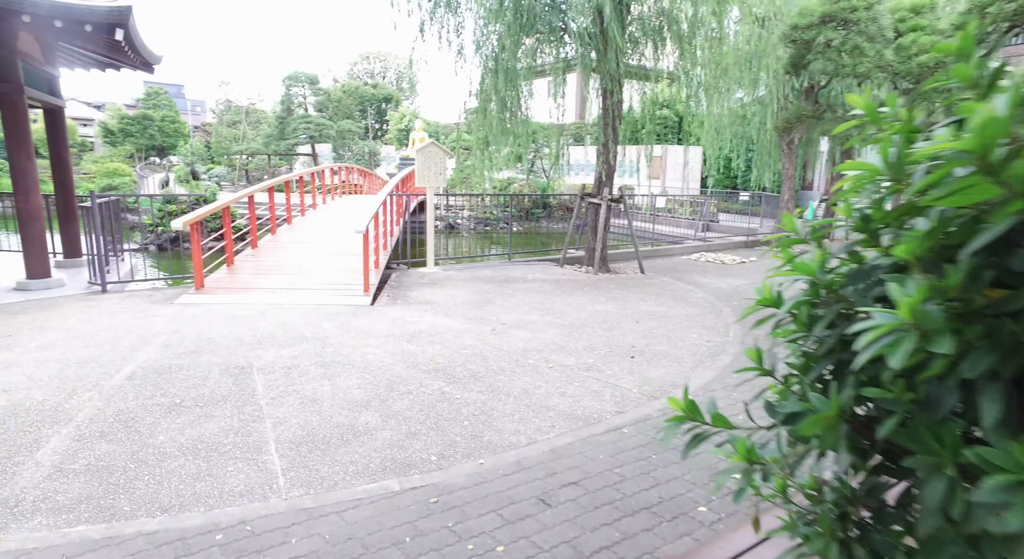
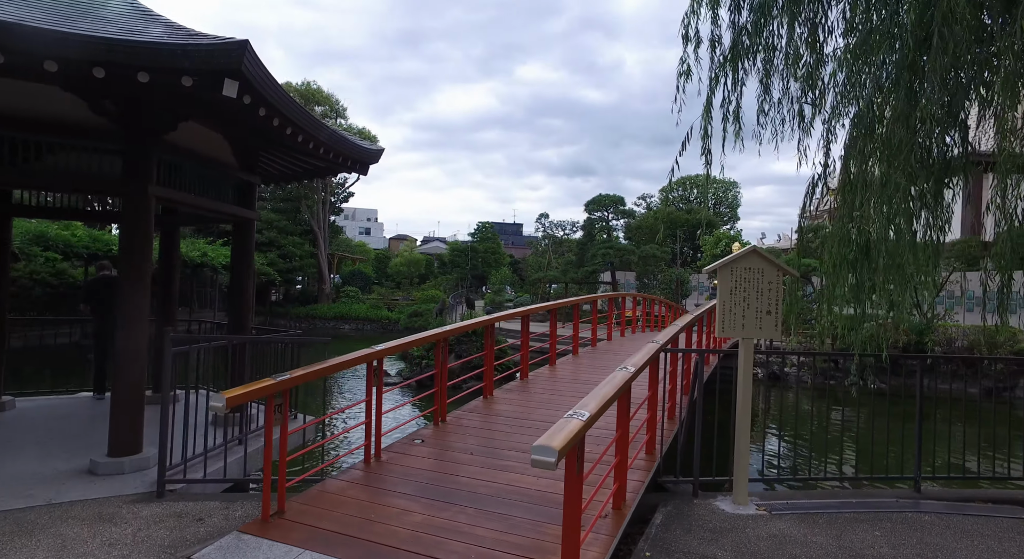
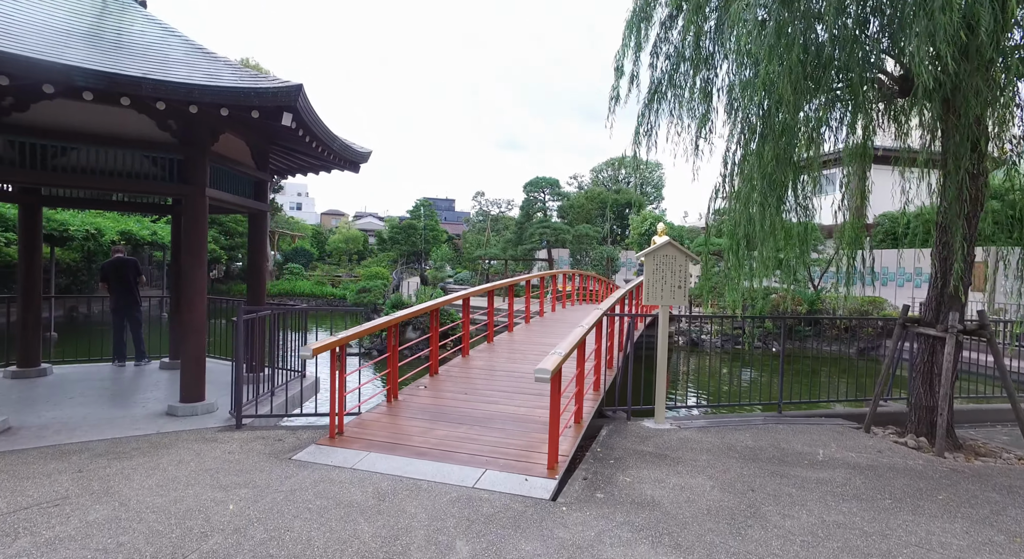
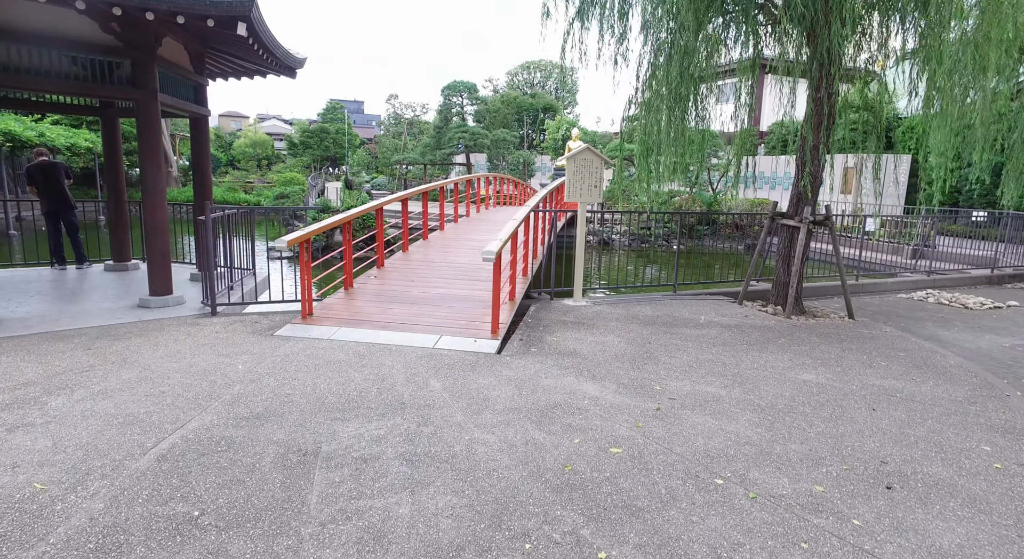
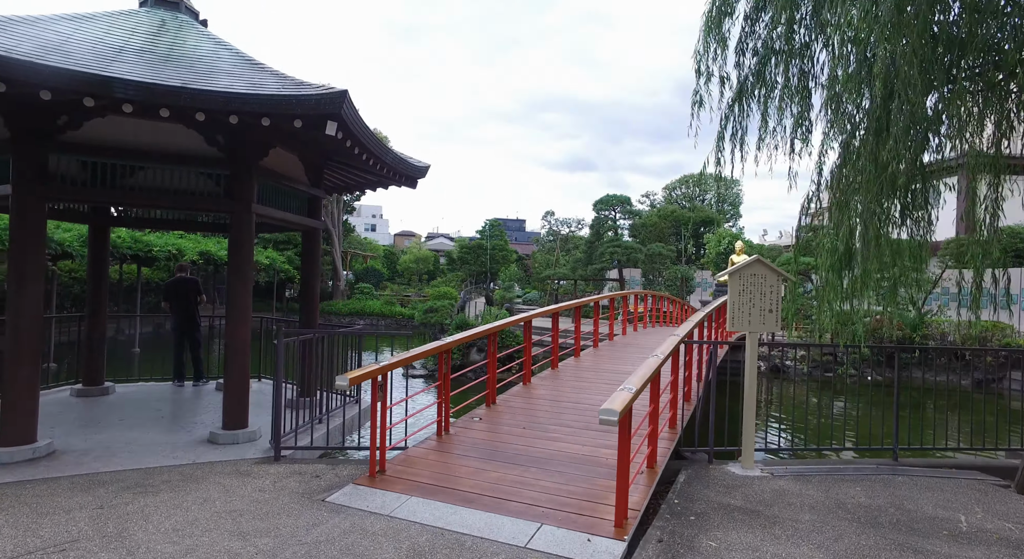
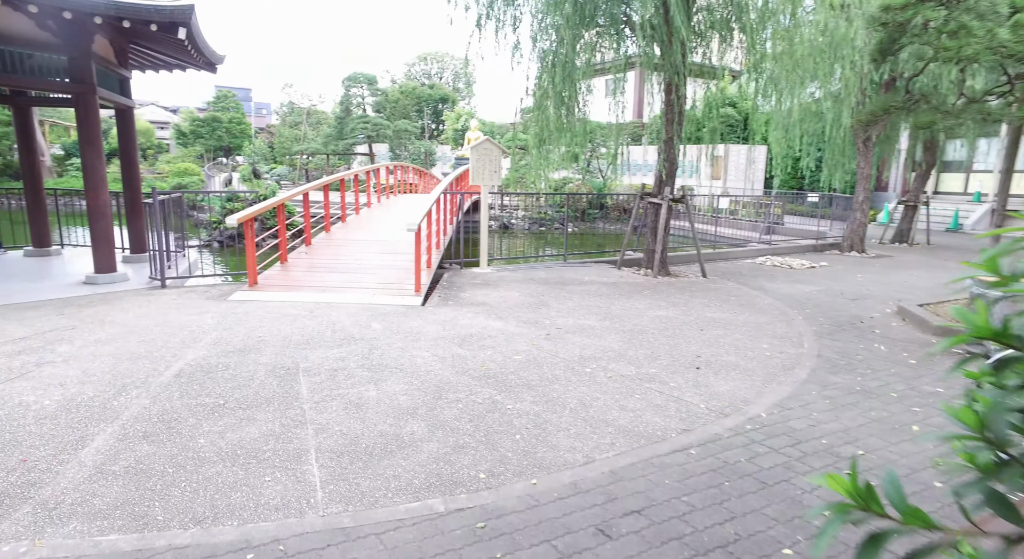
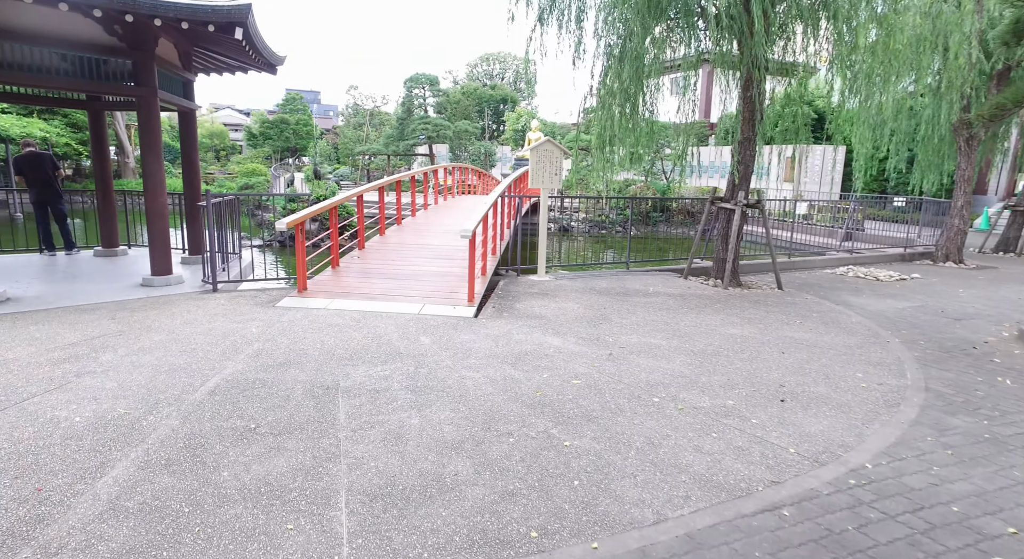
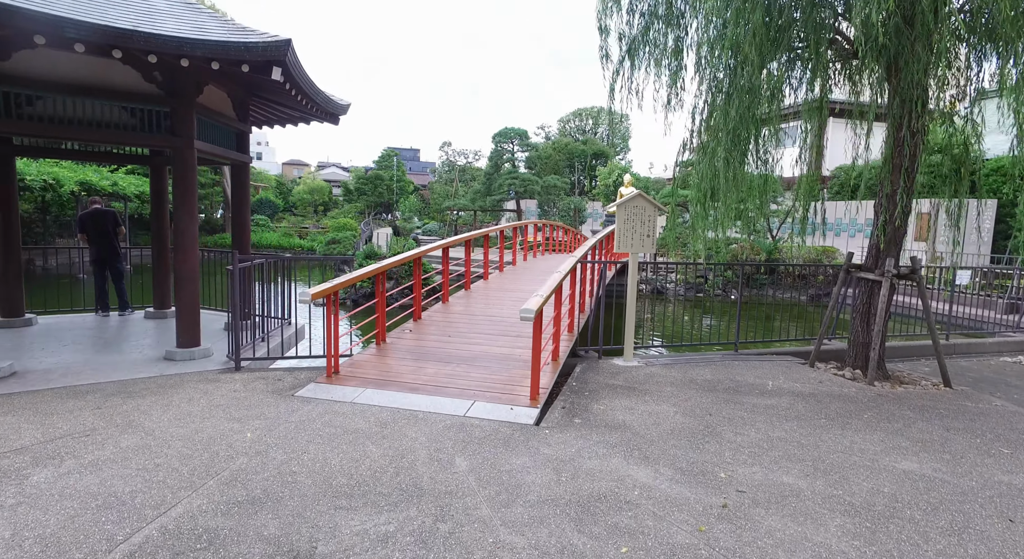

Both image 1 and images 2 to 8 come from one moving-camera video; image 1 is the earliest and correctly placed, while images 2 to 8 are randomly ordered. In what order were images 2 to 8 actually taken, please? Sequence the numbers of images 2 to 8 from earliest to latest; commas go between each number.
6, 7, 4, 8, 3, 5, 2
